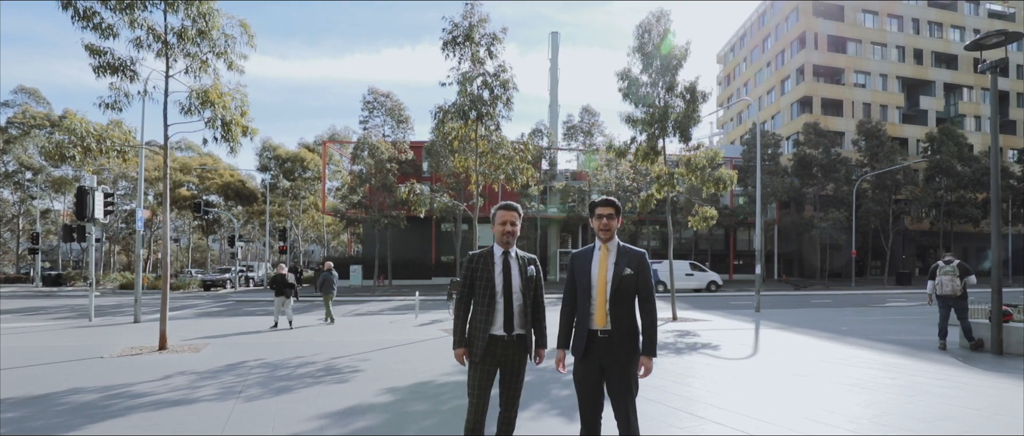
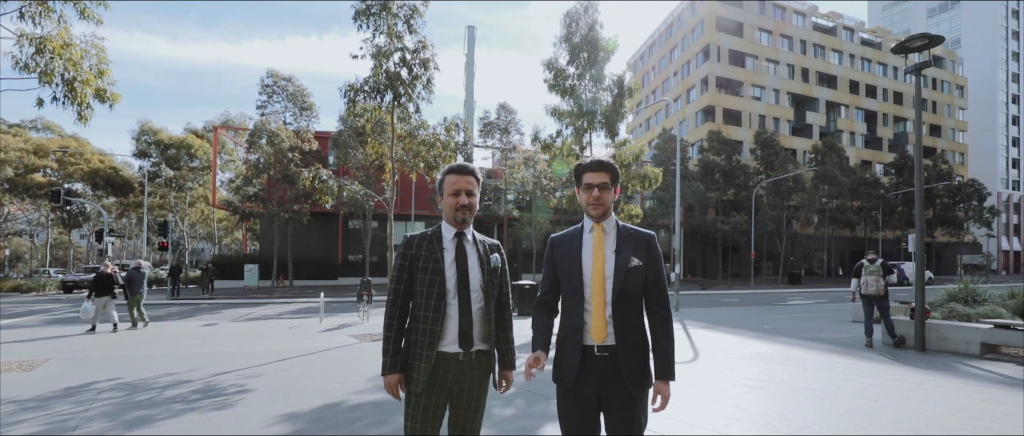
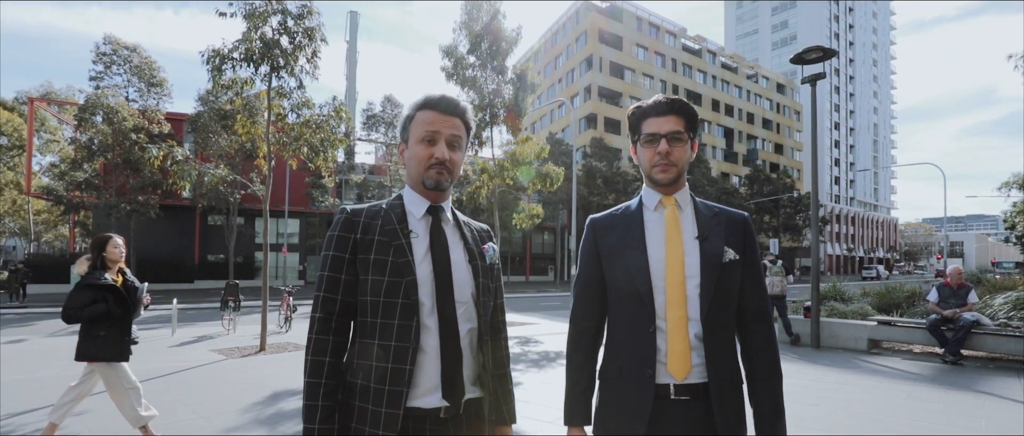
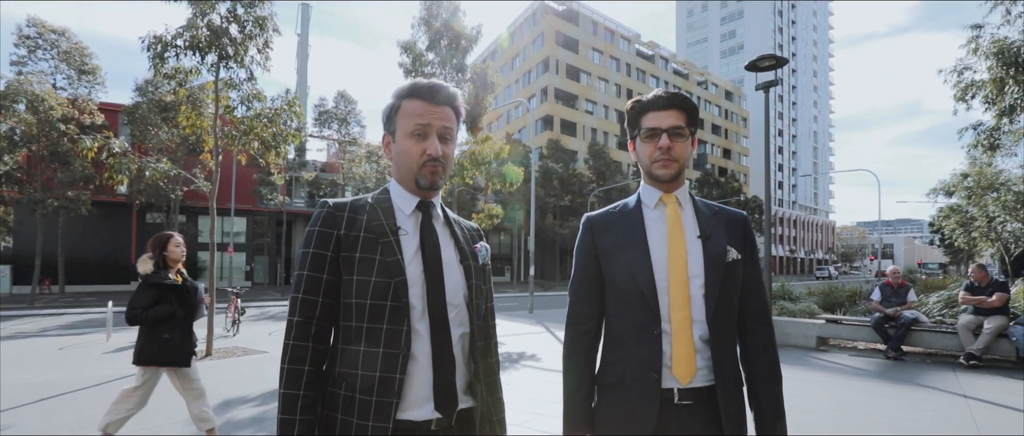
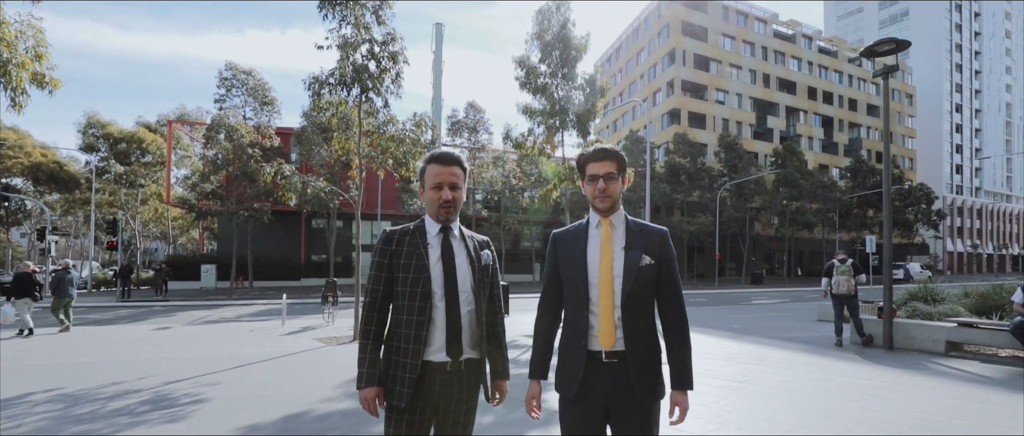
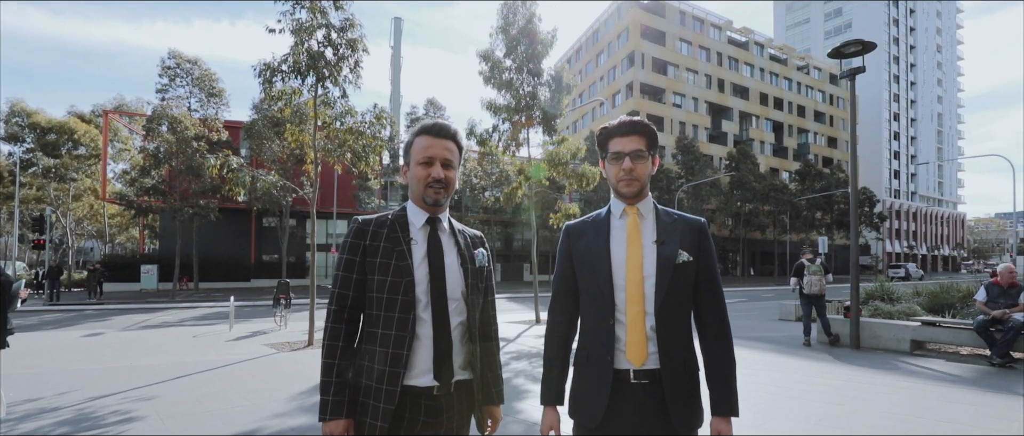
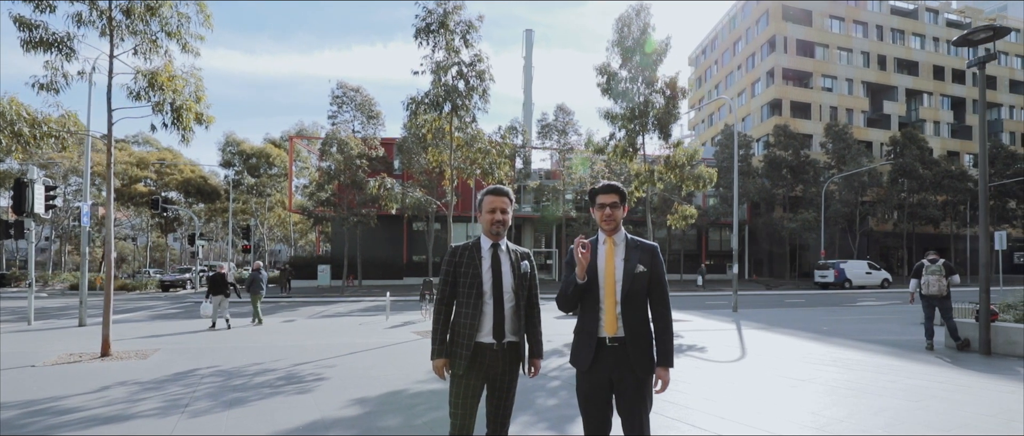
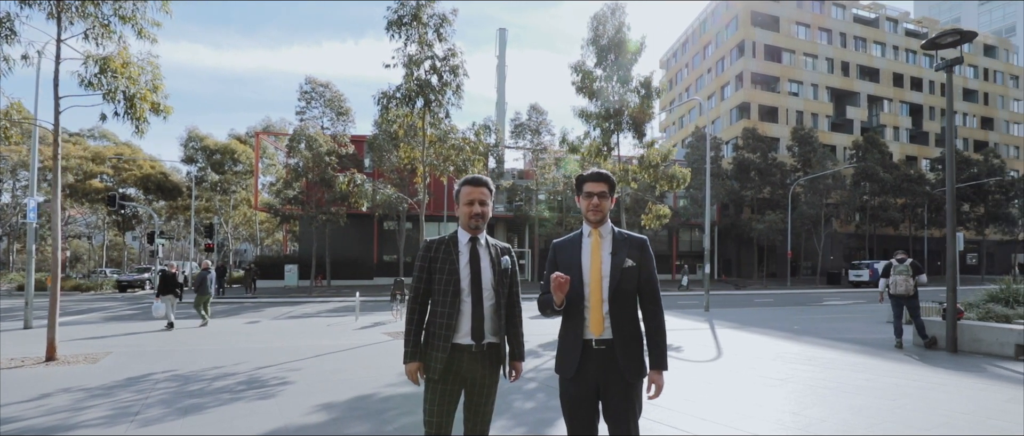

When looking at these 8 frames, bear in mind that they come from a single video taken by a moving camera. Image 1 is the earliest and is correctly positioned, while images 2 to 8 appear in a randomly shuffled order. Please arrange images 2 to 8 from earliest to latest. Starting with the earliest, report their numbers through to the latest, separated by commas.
7, 8, 2, 5, 6, 3, 4
